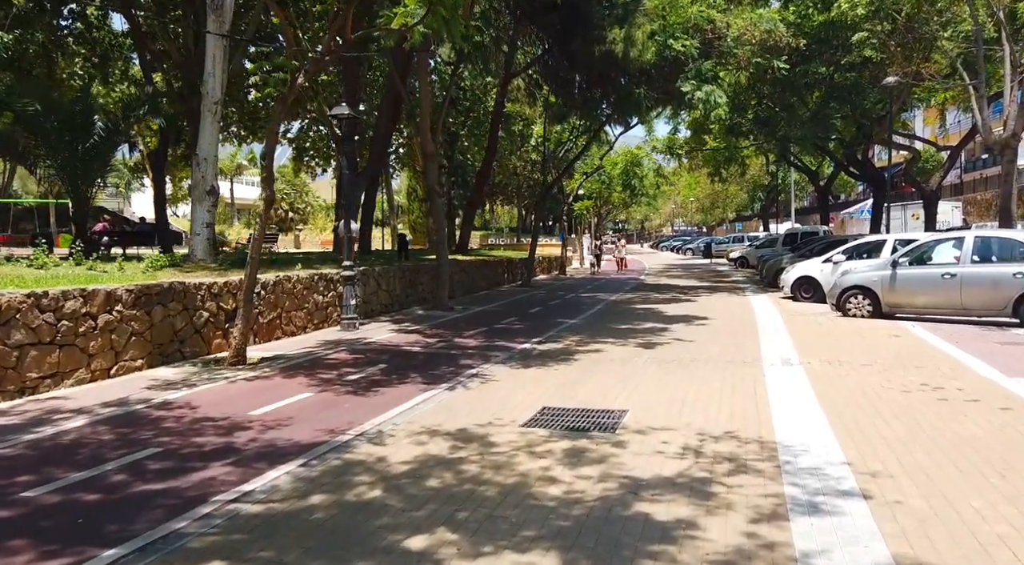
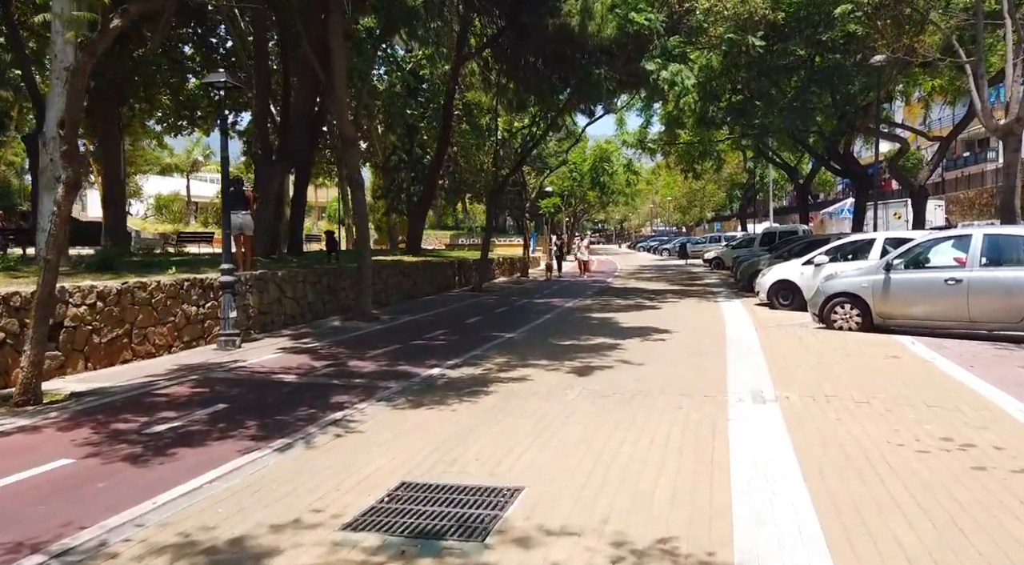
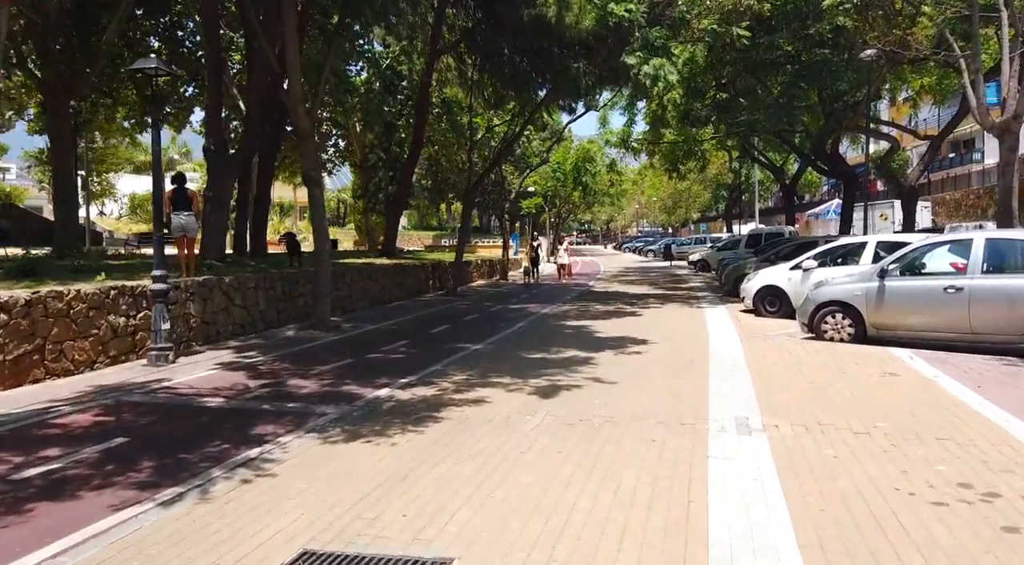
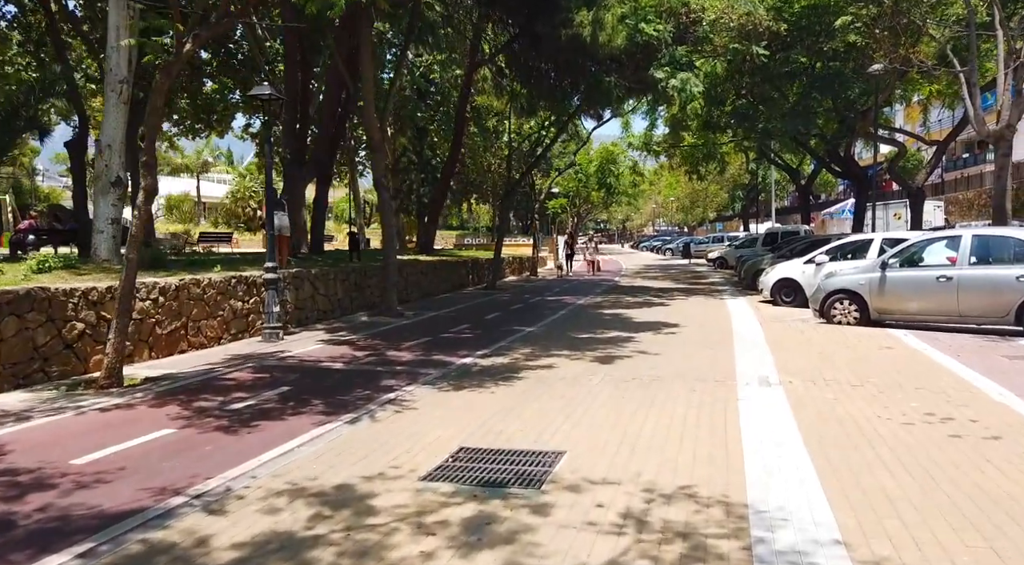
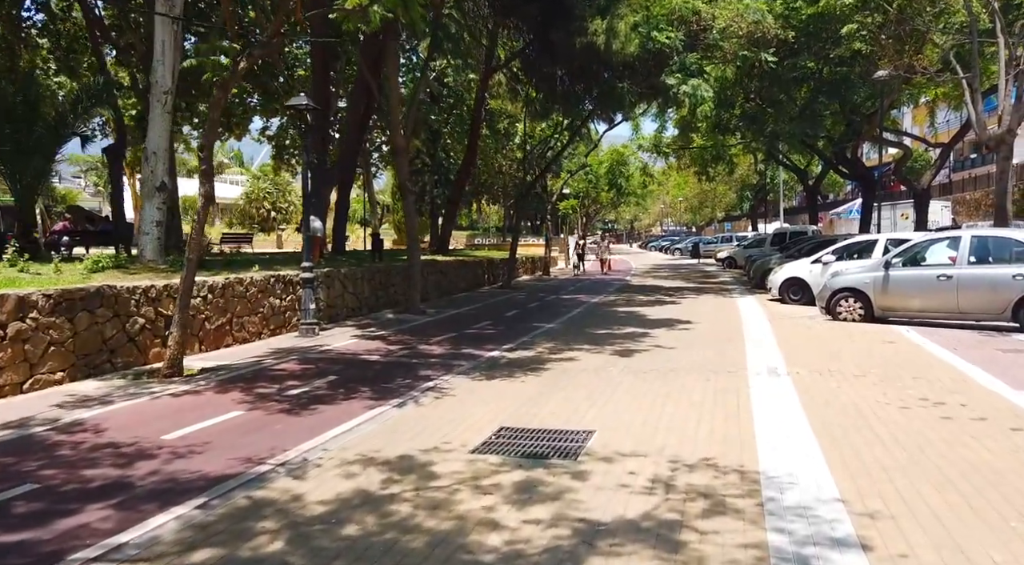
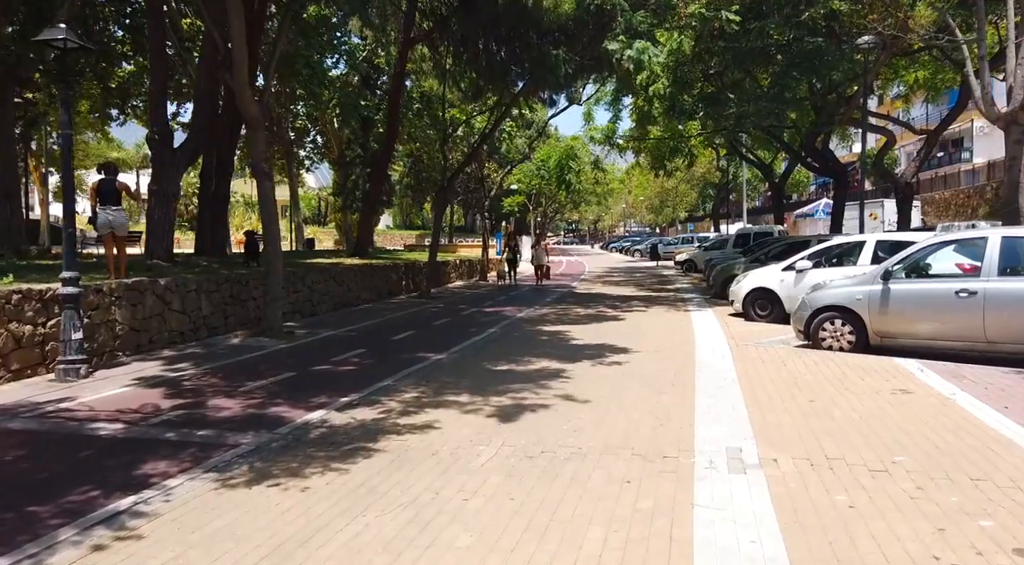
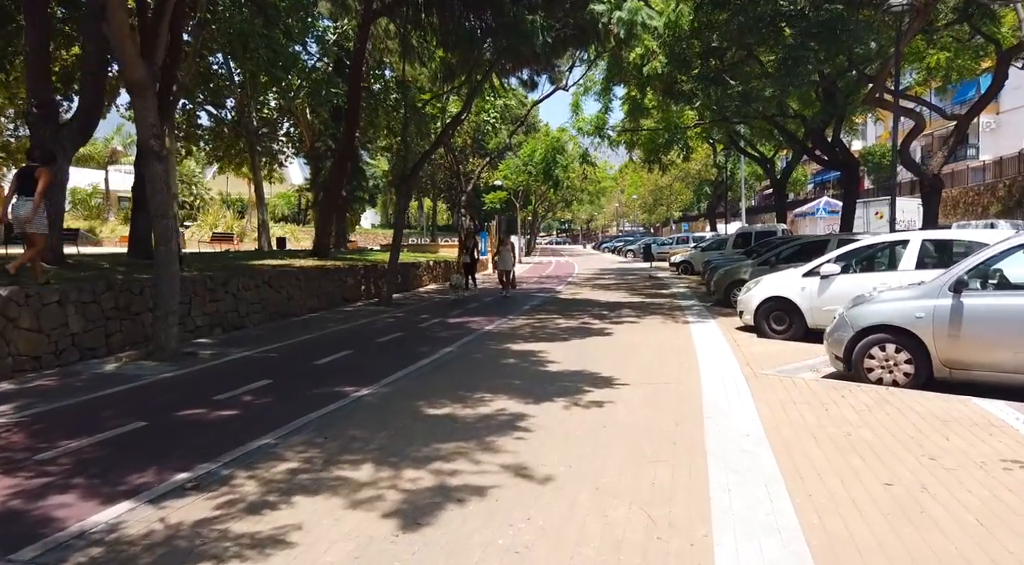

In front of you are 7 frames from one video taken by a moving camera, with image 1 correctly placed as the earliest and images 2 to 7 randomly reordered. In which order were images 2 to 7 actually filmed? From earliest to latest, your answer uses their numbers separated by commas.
5, 4, 2, 3, 6, 7
